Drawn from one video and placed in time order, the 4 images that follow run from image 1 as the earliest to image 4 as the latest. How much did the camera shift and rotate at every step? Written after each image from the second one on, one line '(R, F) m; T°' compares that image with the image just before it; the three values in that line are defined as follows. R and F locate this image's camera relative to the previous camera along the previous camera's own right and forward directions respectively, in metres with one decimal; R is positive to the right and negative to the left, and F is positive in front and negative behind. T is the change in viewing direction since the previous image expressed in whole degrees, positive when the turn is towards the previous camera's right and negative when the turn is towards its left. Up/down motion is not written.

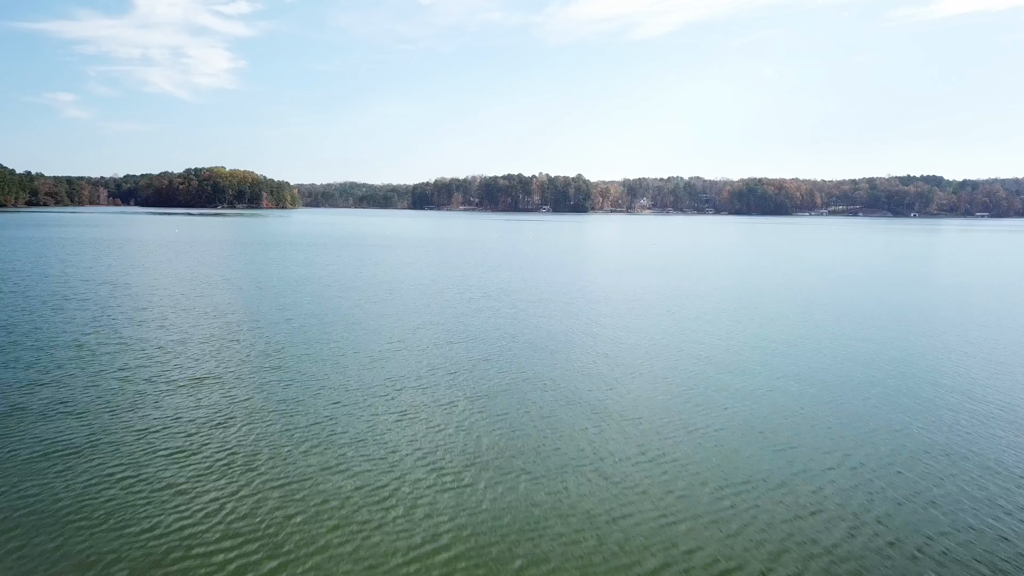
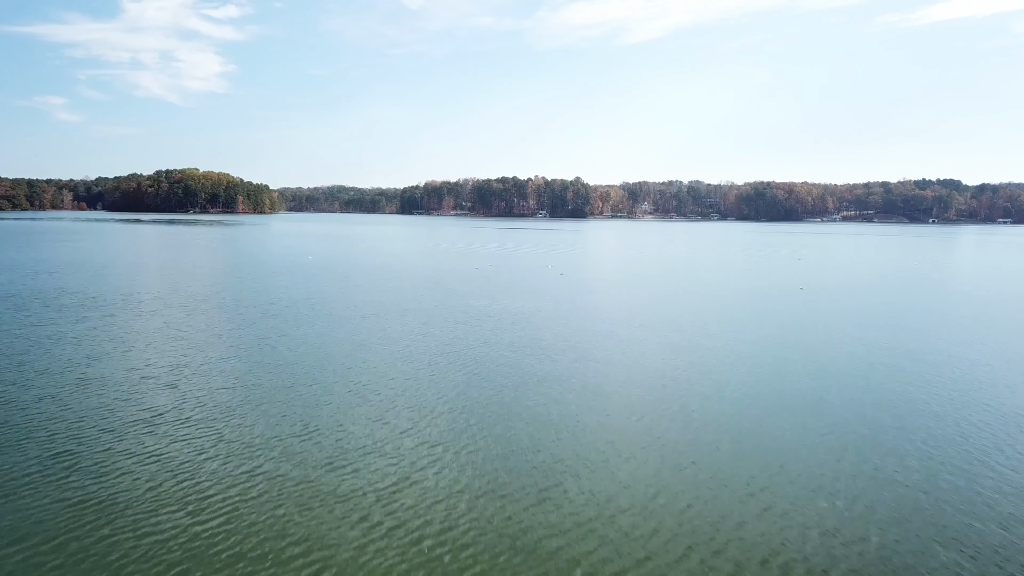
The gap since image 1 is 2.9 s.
(-0.6, +6.5) m; +1°
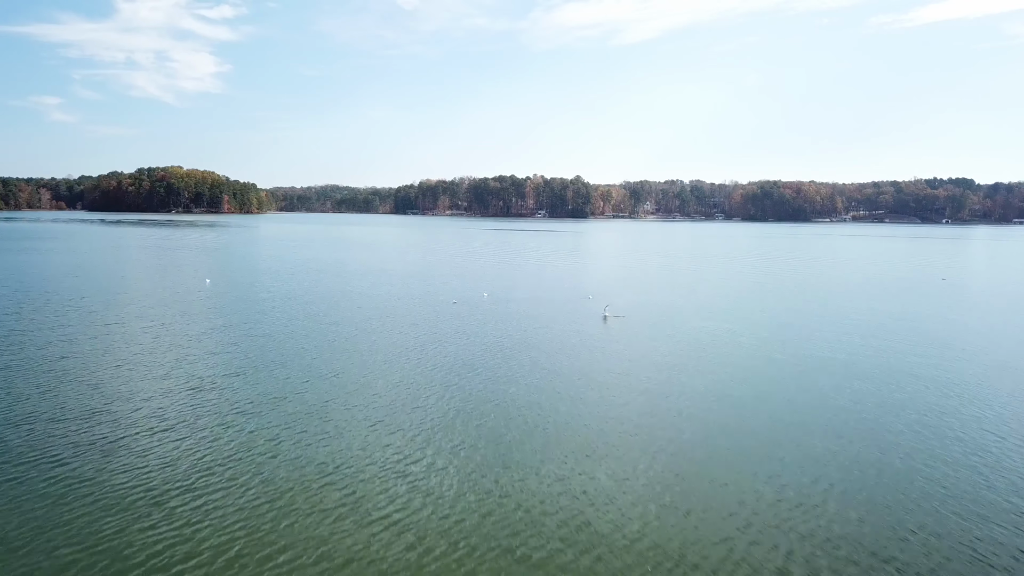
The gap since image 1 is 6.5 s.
(-0.4, +3.8) m; 0°
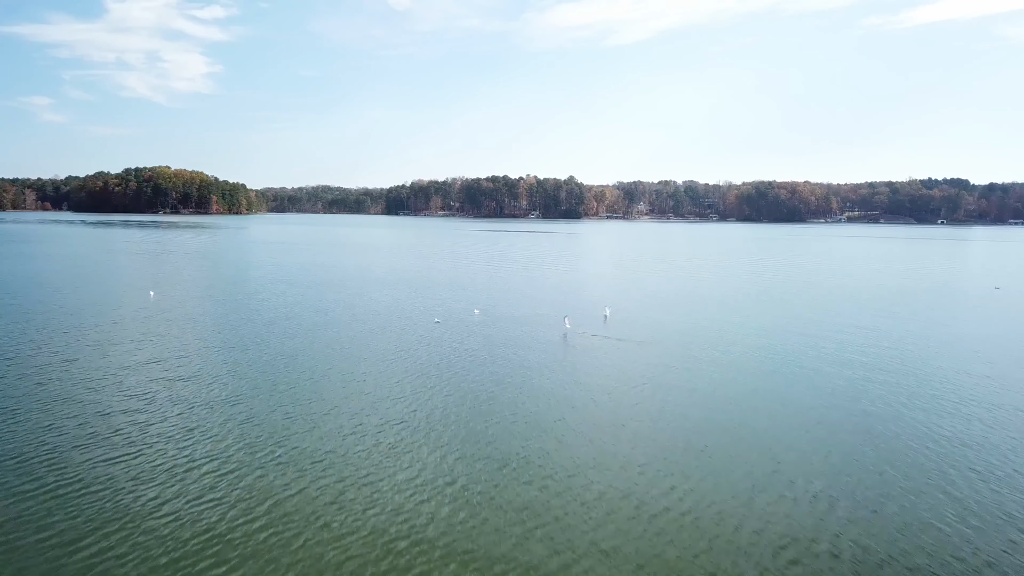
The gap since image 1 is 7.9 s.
(+0.1, +1.1) m; +1°
